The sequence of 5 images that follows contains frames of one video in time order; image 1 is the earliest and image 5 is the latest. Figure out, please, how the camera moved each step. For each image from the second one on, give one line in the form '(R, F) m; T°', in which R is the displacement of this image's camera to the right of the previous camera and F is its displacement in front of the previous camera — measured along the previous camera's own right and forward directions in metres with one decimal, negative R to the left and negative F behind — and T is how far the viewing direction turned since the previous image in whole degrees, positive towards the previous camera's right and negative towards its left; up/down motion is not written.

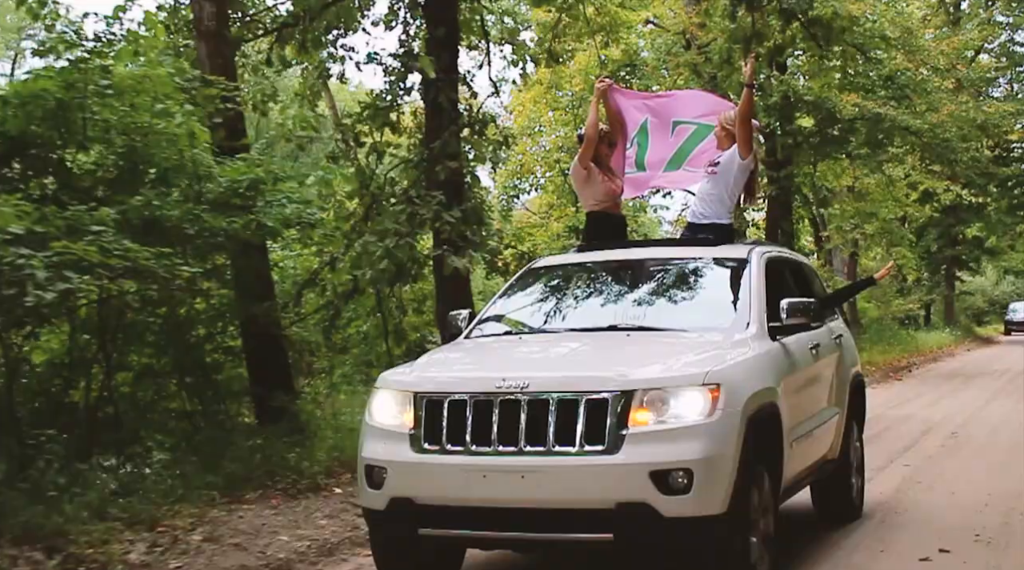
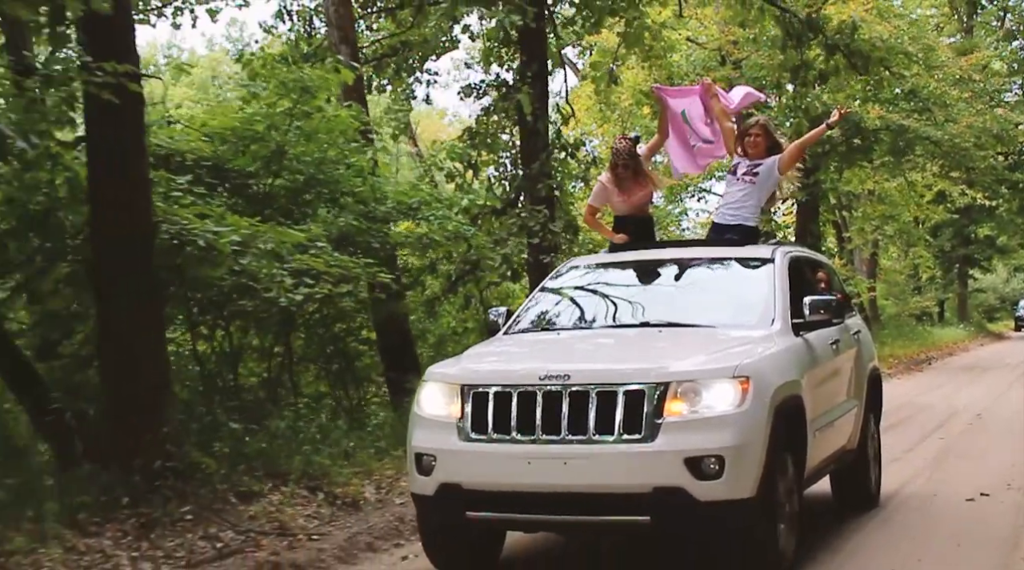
(-0.9, -2.2) m; 0°
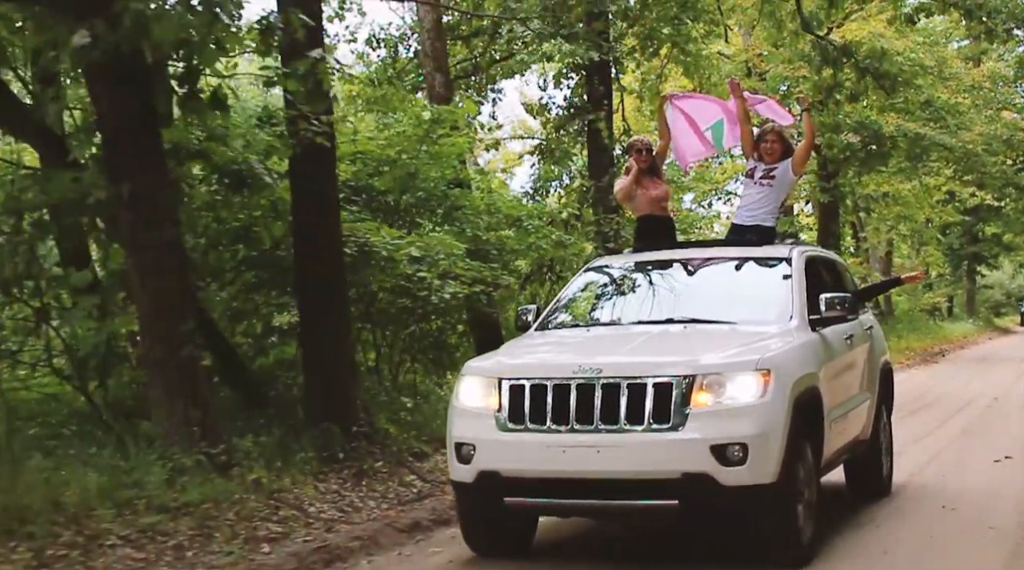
(-0.9, -2.1) m; 0°
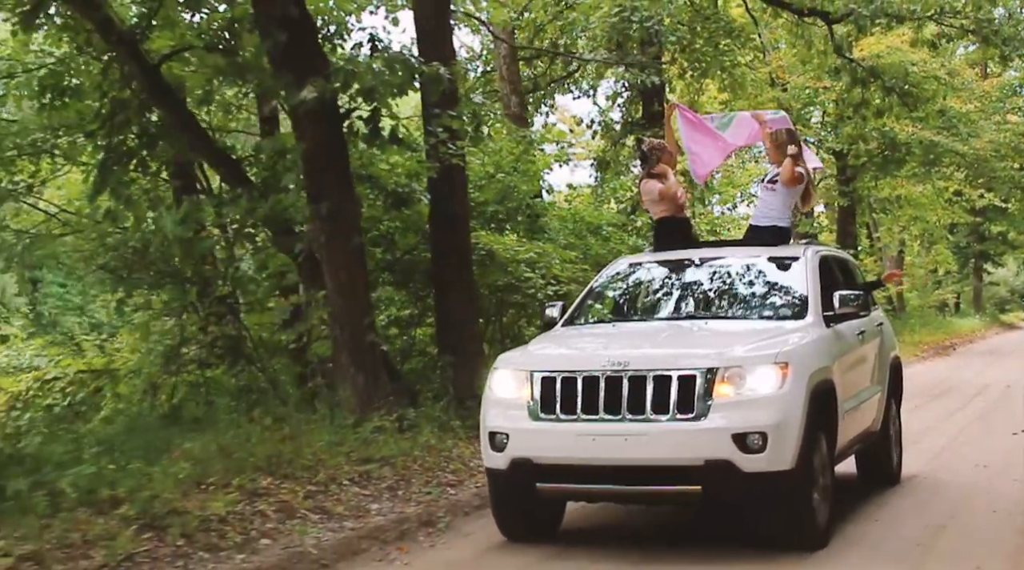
(-0.9, -2.1) m; 0°
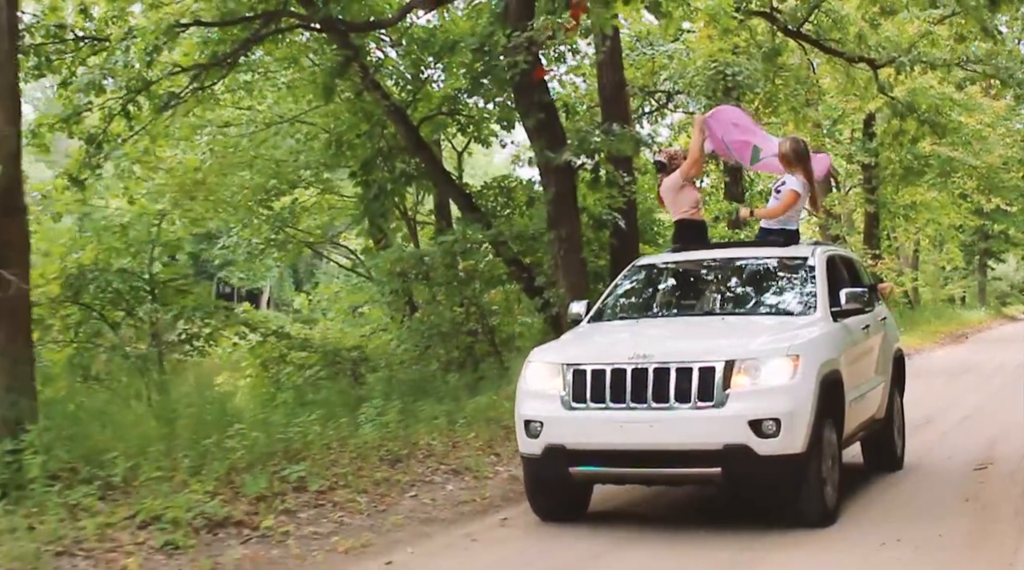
(-2.1, -4.7) m; 0°
